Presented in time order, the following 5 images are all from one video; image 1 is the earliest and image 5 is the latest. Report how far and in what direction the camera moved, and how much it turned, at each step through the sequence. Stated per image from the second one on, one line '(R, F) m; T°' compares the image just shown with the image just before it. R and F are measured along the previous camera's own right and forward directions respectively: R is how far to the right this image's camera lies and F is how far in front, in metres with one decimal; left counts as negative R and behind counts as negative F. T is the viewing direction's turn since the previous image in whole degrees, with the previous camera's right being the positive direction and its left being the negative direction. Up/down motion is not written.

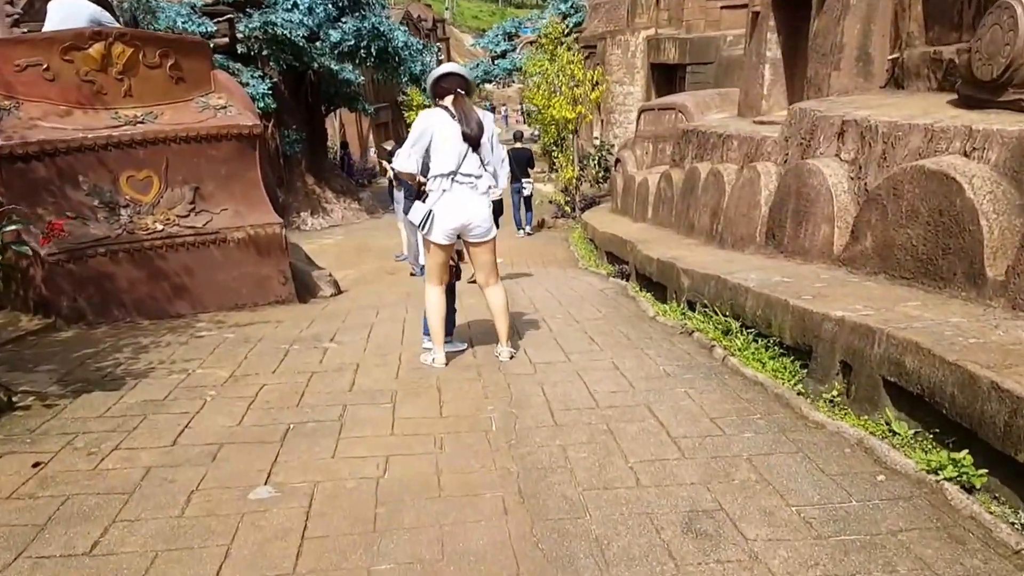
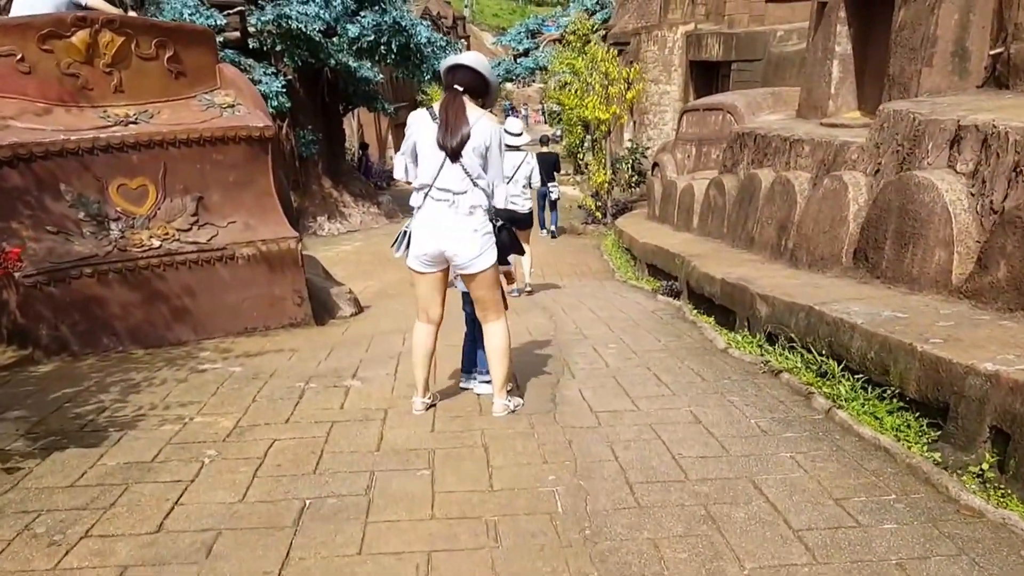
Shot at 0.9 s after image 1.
(-0.1, +0.6) m; -1°
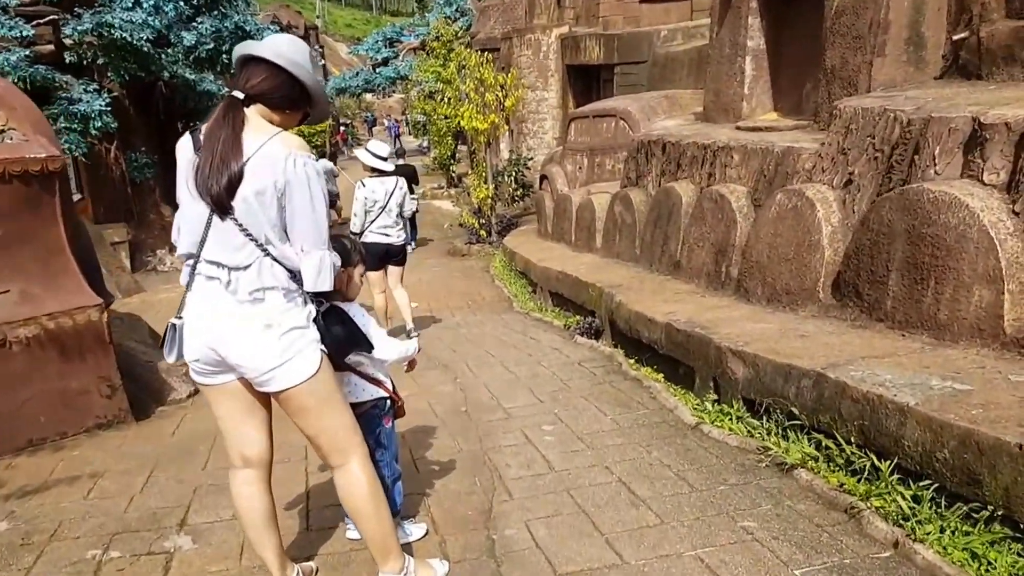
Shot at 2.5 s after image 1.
(-0.1, +1.0) m; +7°
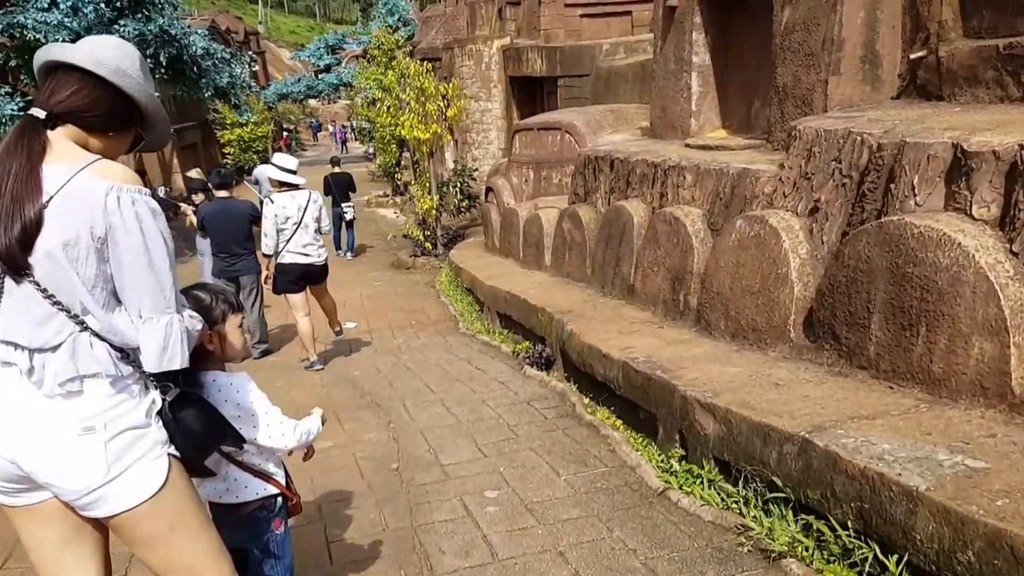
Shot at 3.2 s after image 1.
(0.0, +0.4) m; +3°
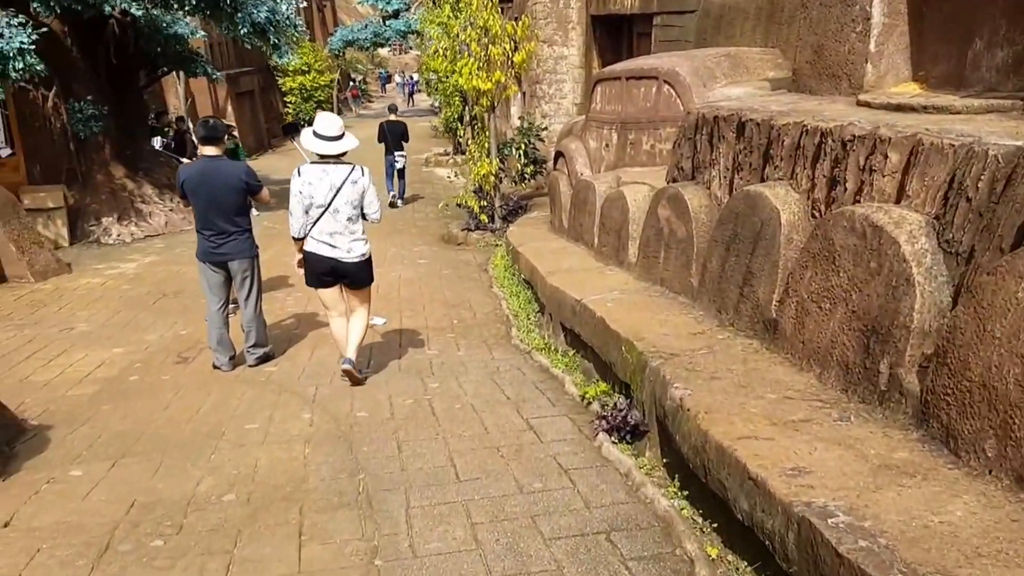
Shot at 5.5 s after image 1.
(0.0, +1.7) m; -4°
